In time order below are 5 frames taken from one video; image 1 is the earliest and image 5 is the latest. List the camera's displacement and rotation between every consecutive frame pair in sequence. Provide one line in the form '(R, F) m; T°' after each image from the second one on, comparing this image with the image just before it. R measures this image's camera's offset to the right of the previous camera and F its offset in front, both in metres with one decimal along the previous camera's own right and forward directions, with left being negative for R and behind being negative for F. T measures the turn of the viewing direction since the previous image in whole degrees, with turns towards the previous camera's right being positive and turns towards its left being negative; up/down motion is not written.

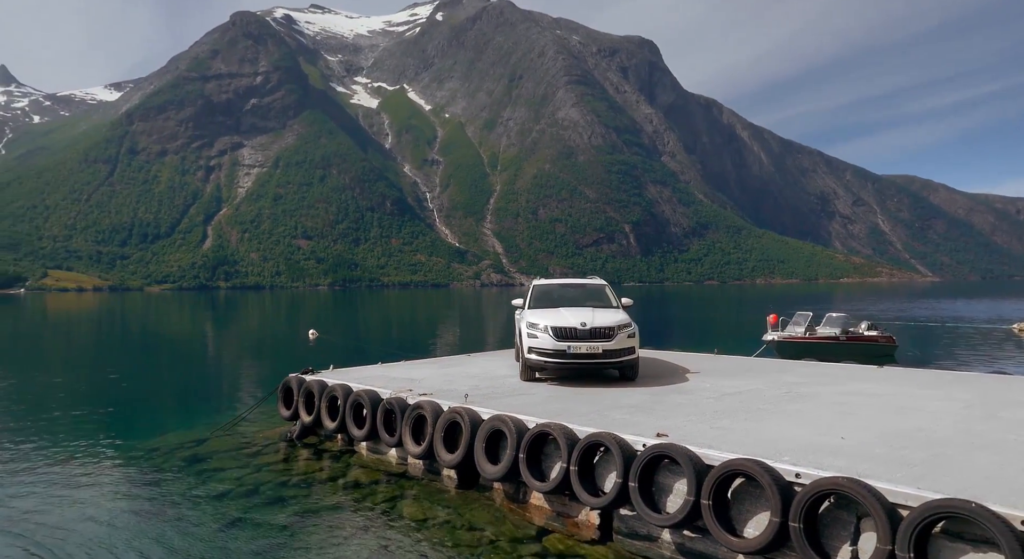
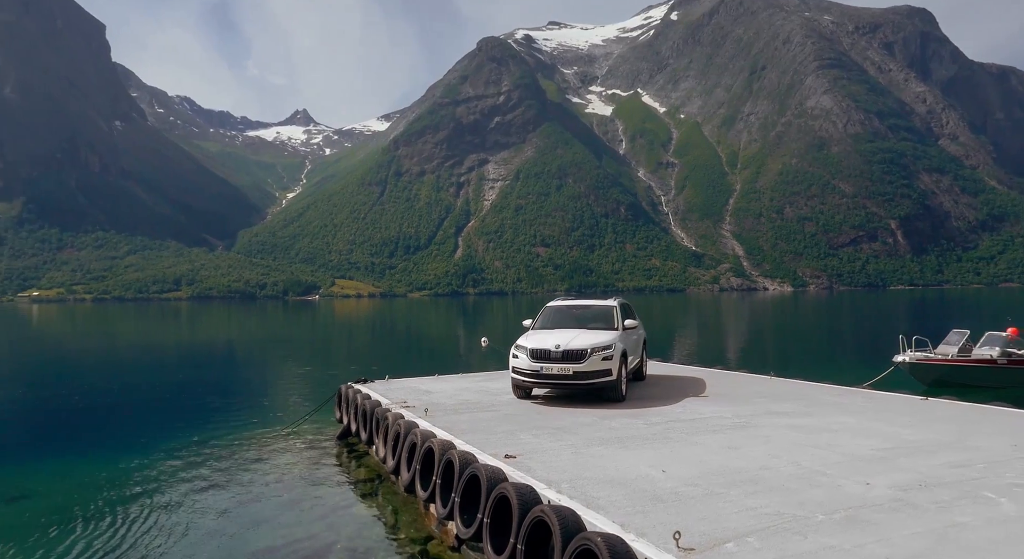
(+4.4, -0.3) m; -16°
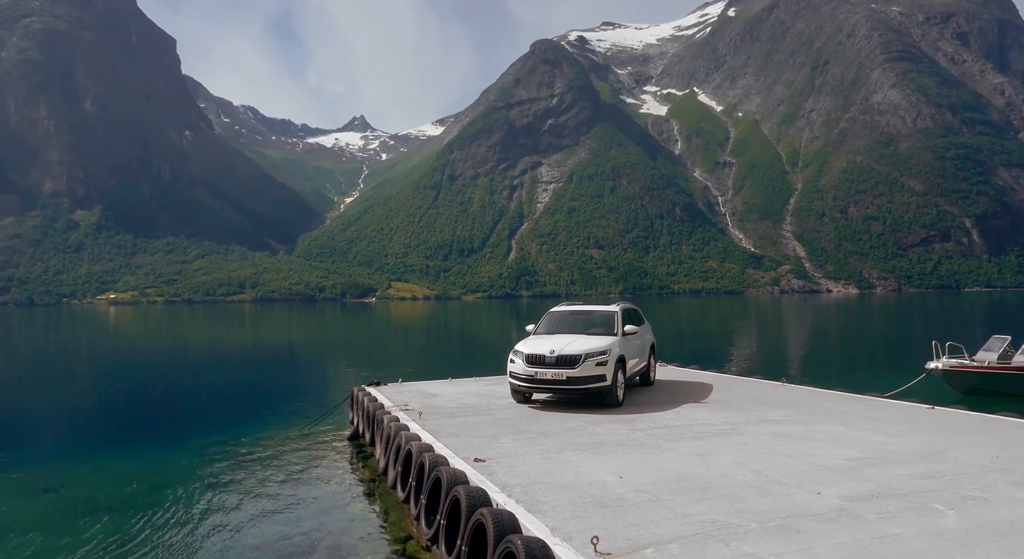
(+1.0, -0.2) m; -4°
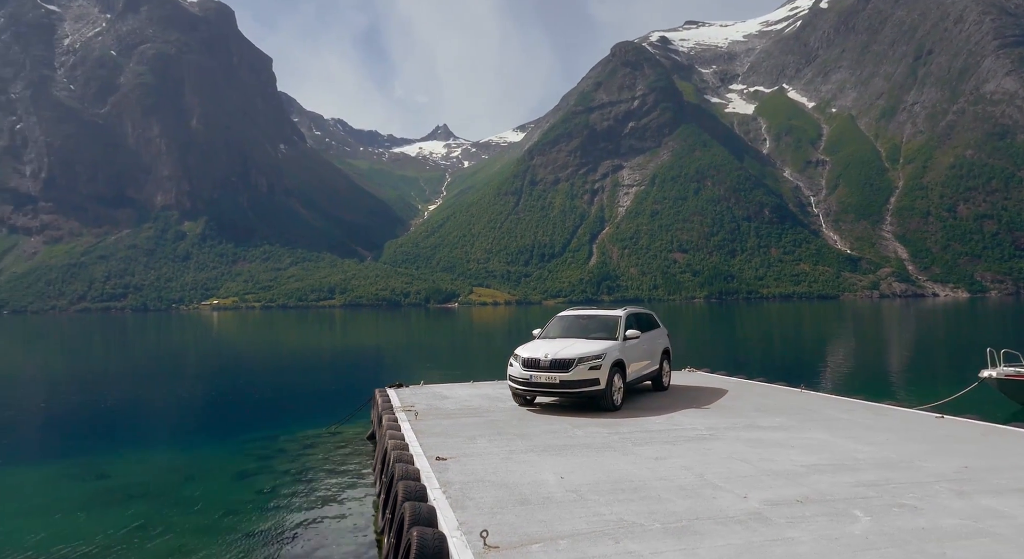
(+1.5, -0.3) m; -6°
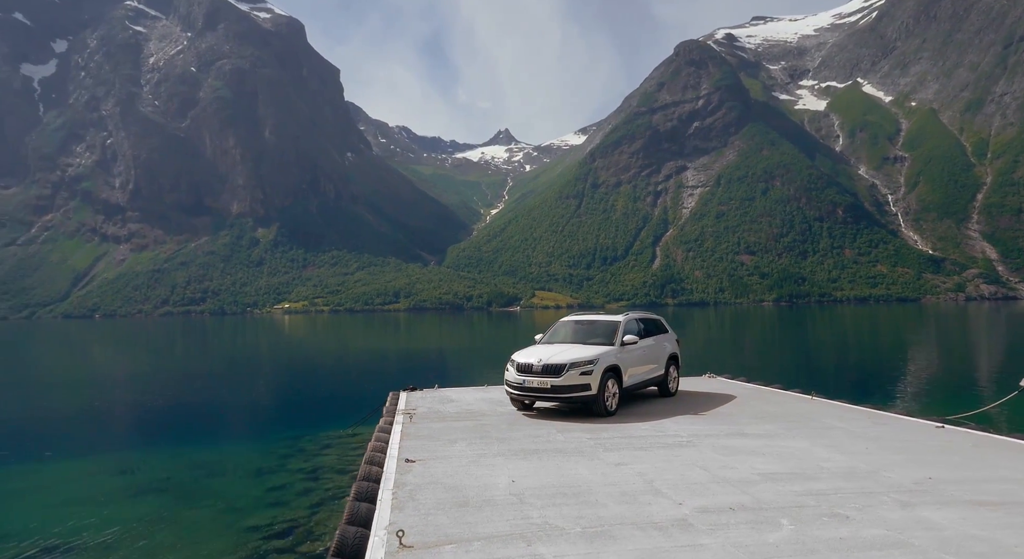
(+1.3, -0.2) m; -4°
